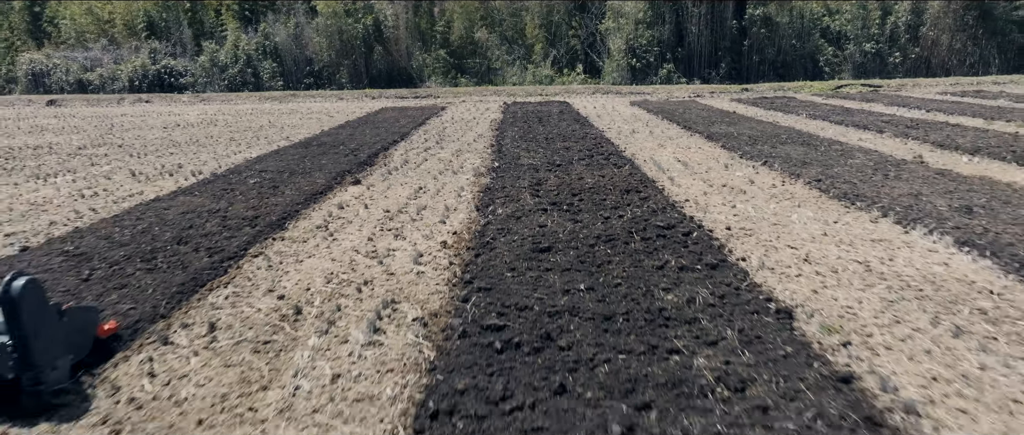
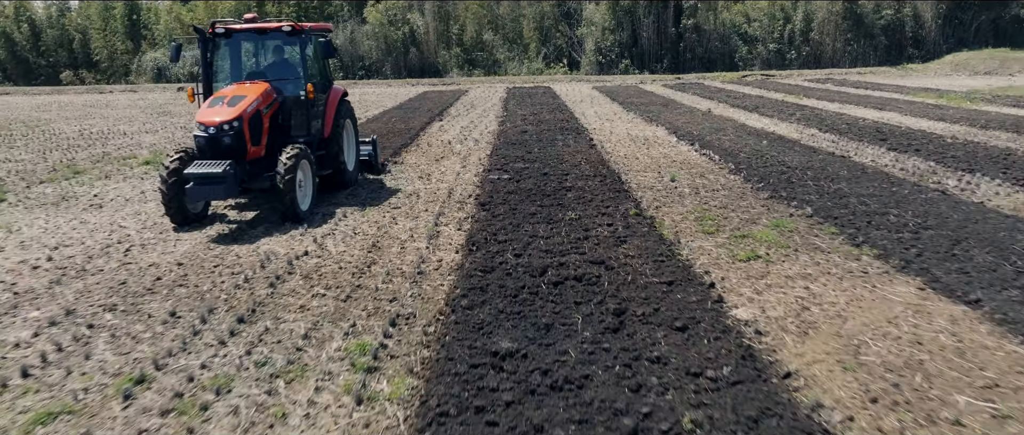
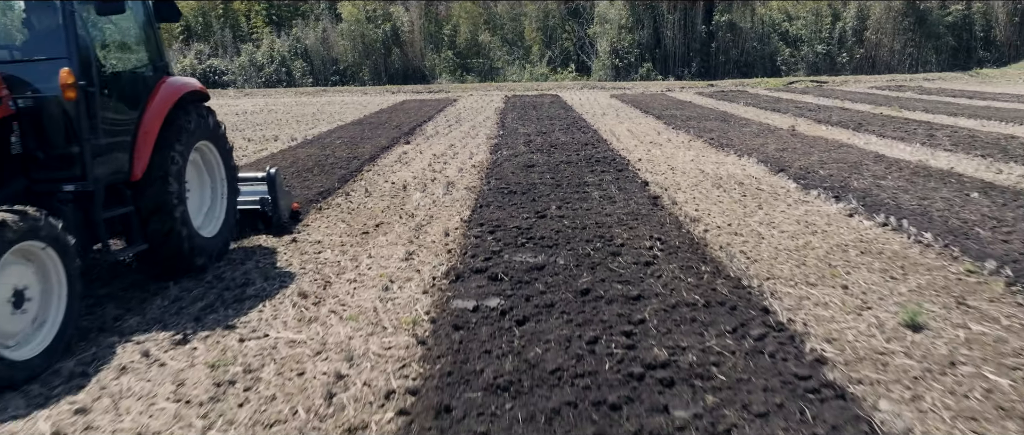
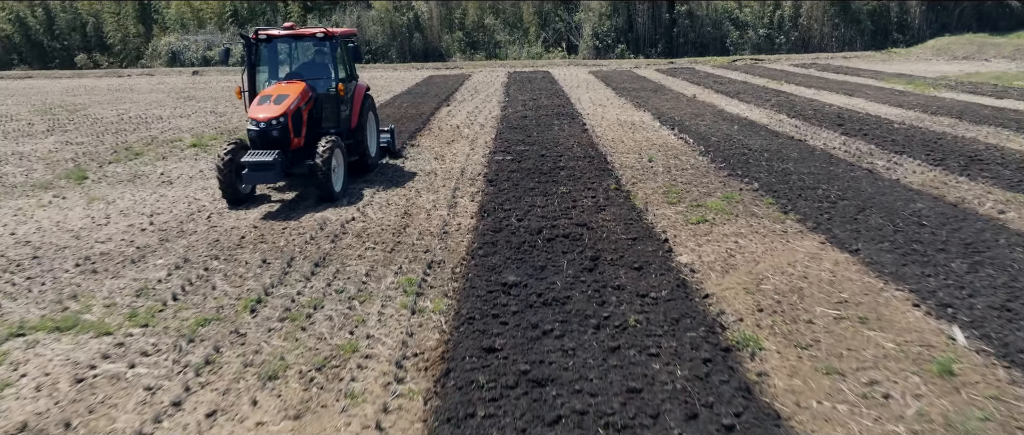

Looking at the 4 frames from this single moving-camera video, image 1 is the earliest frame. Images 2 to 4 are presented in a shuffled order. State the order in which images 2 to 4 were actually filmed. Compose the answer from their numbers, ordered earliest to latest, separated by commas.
3, 2, 4
